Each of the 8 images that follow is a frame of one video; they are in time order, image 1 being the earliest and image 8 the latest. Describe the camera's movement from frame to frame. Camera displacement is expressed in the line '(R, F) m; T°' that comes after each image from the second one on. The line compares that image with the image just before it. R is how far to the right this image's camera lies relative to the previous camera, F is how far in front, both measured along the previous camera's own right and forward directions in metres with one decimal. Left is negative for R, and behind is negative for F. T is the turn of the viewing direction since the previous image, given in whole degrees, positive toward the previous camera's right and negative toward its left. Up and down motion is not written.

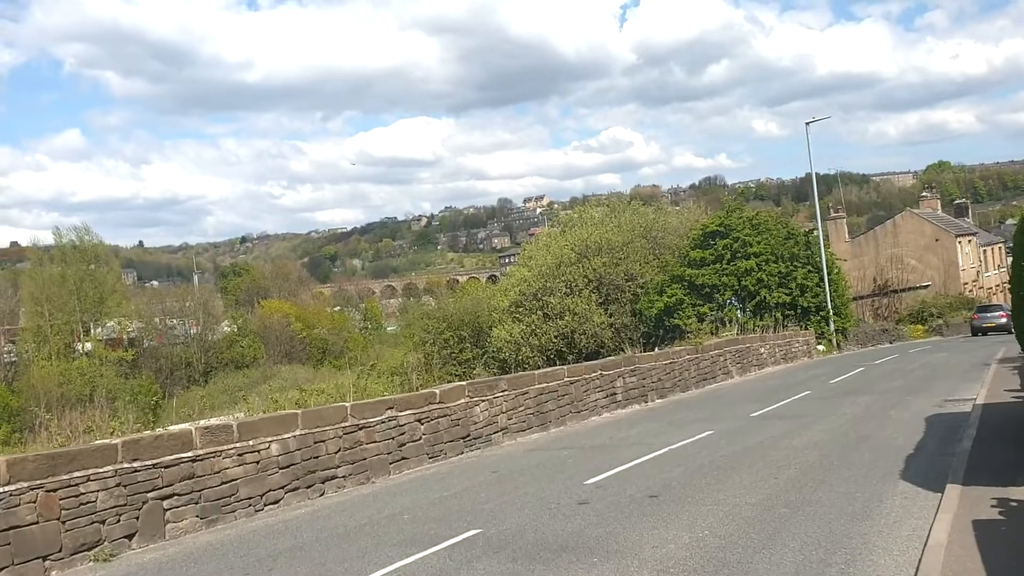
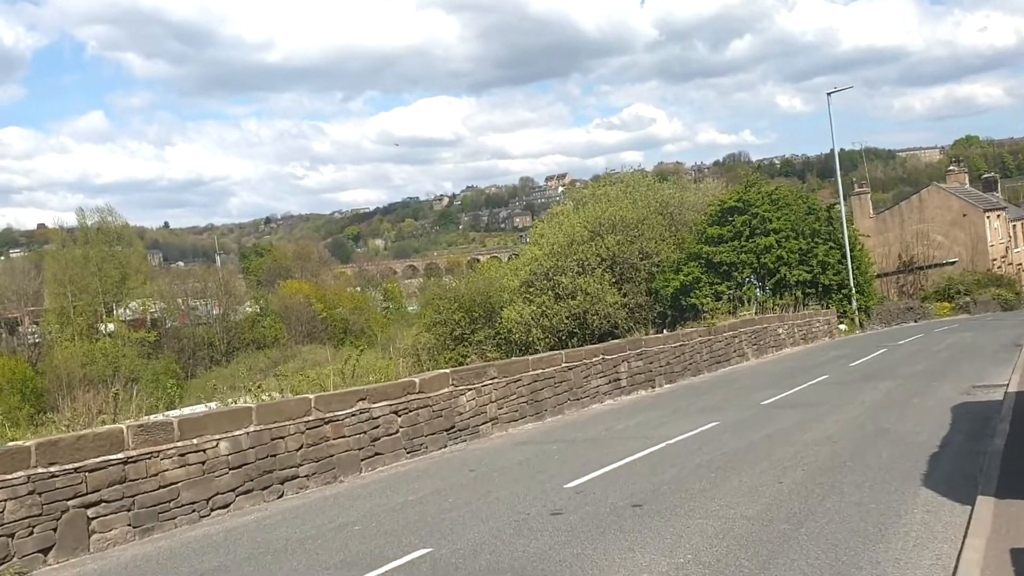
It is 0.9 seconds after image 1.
(+0.4, +1.0) m; -1°
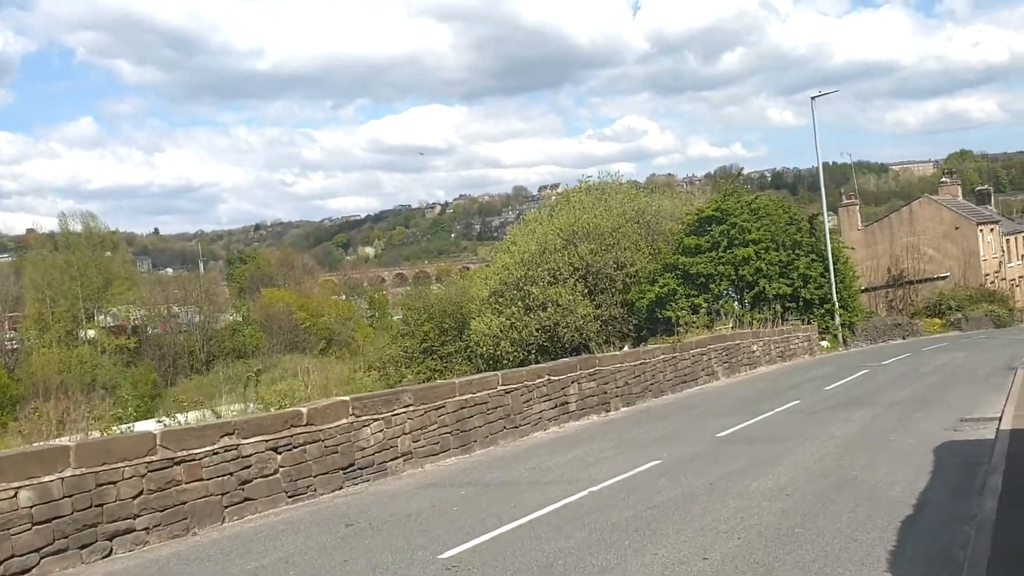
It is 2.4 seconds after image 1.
(+0.8, +1.7) m; 0°
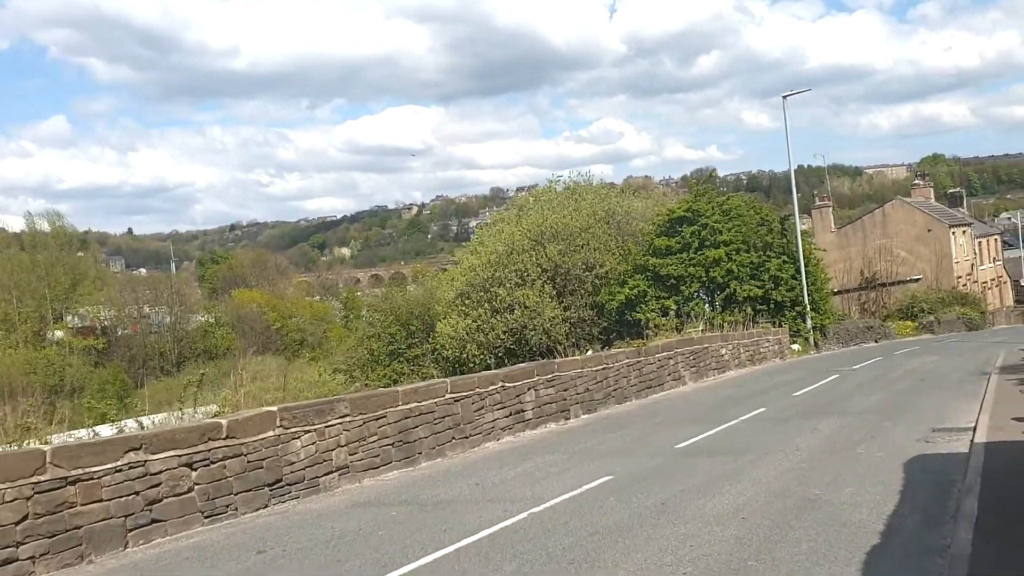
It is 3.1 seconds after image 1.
(+0.3, +0.7) m; +1°
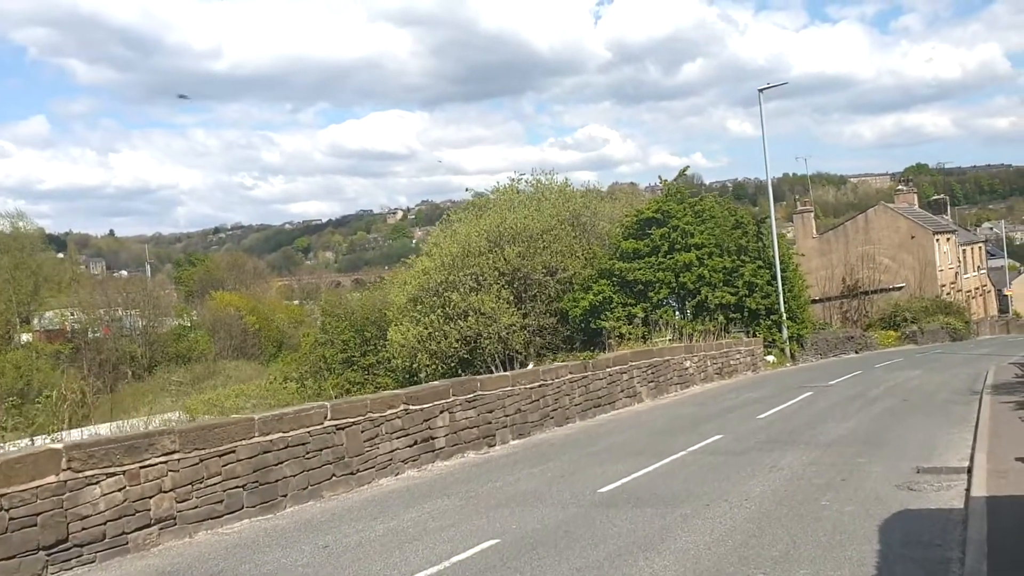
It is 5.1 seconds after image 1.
(+0.9, +2.2) m; +1°
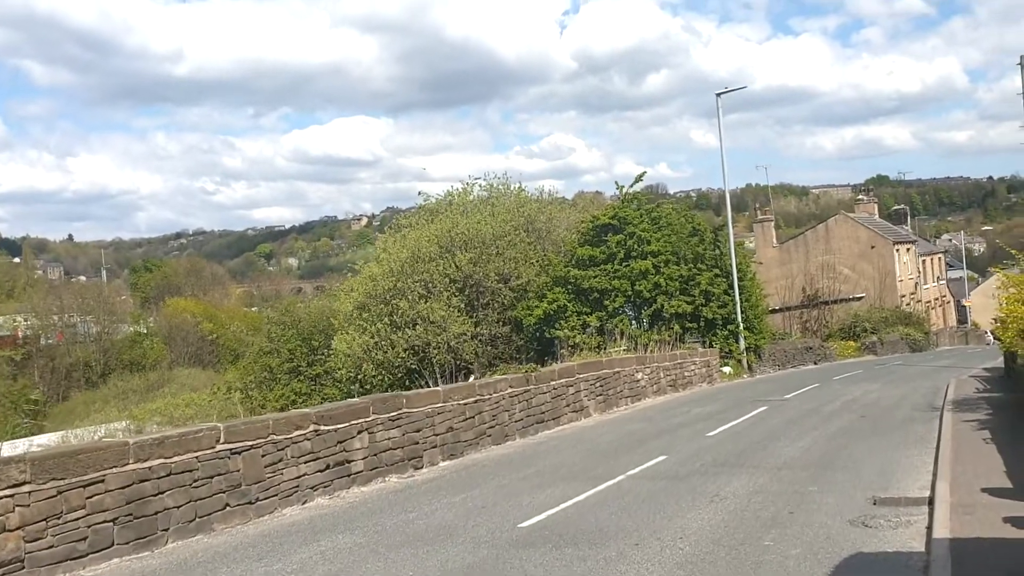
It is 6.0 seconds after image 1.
(+0.4, +1.0) m; +2°
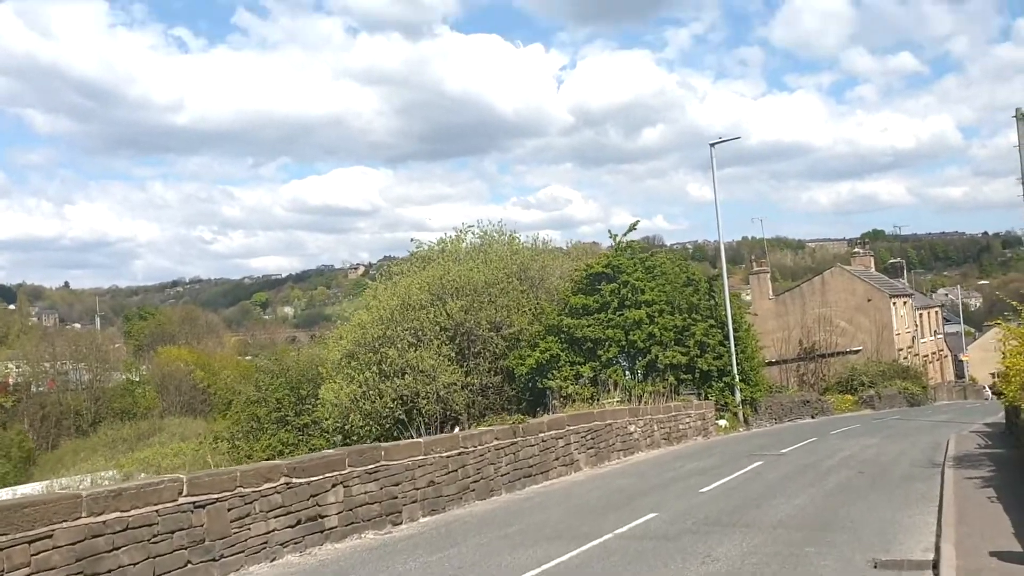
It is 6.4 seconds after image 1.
(+0.1, +0.4) m; 0°
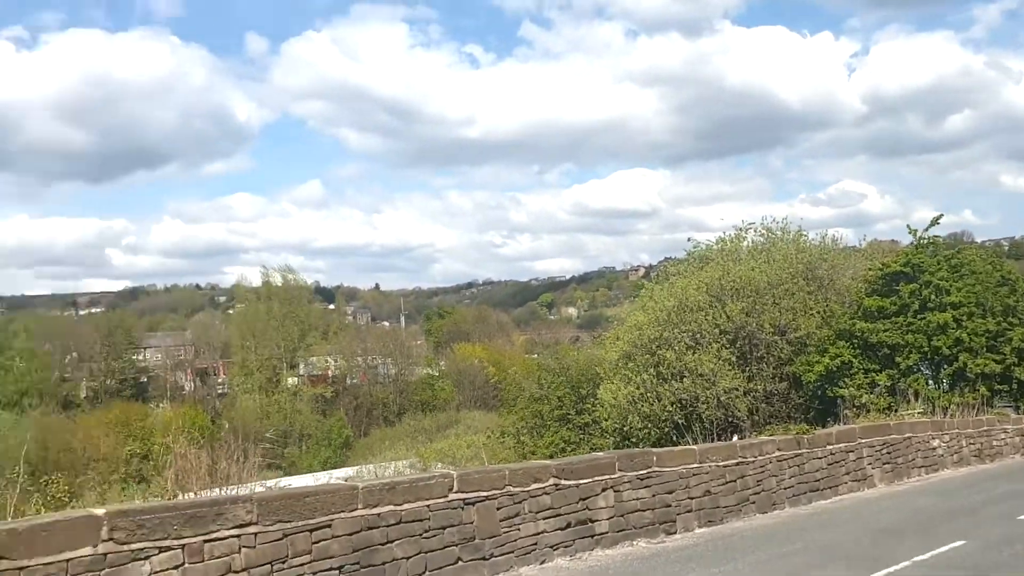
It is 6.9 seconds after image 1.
(0.0, +0.4) m; -17°
